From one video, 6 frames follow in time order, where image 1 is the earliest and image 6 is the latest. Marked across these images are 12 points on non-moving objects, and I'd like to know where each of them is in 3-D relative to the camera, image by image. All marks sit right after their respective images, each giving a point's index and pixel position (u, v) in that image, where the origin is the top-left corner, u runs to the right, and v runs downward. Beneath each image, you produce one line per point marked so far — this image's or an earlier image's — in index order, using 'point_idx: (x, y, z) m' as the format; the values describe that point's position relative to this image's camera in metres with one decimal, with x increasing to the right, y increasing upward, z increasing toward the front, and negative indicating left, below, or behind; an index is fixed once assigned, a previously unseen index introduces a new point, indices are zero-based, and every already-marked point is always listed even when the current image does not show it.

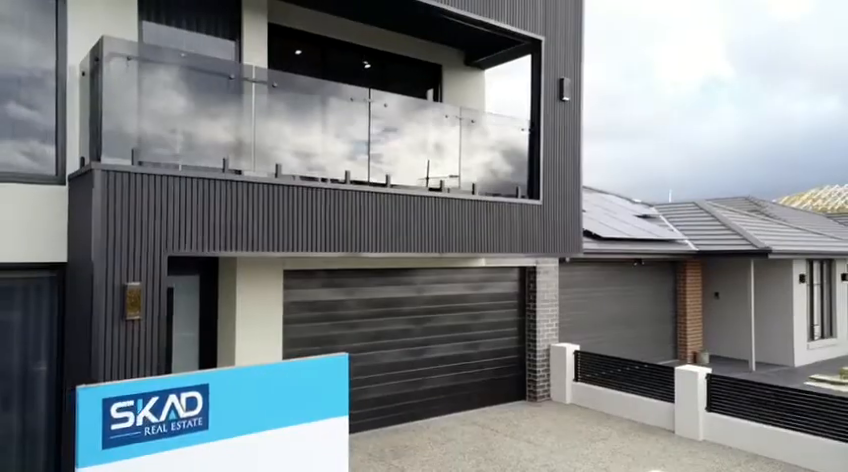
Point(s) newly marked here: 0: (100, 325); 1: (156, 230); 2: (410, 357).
0: (-2.5, -0.7, +4.8) m
1: (-2.2, +0.1, +5.2) m
2: (-0.2, -1.8, +9.1) m
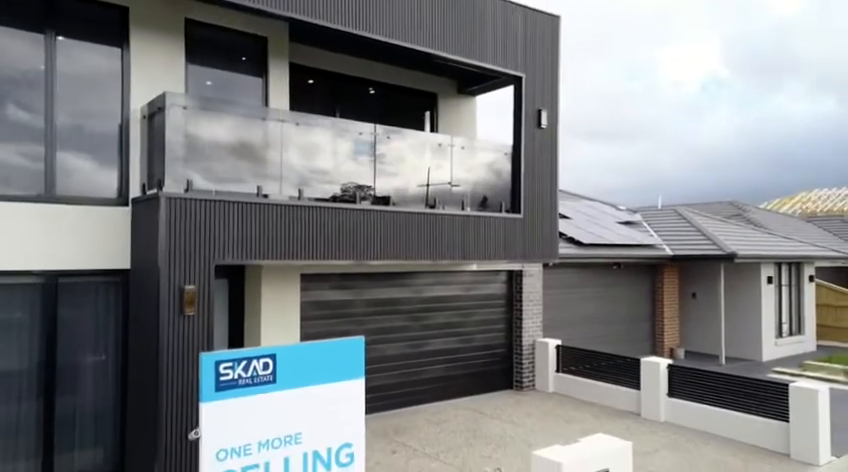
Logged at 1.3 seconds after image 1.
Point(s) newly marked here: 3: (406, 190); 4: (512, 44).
0: (-2.5, -0.8, +6.1) m
1: (-2.3, -0.1, +6.5) m
2: (-0.2, -1.9, +10.4) m
3: (-0.3, +0.8, +8.4) m
4: (+1.3, +2.8, +9.3) m
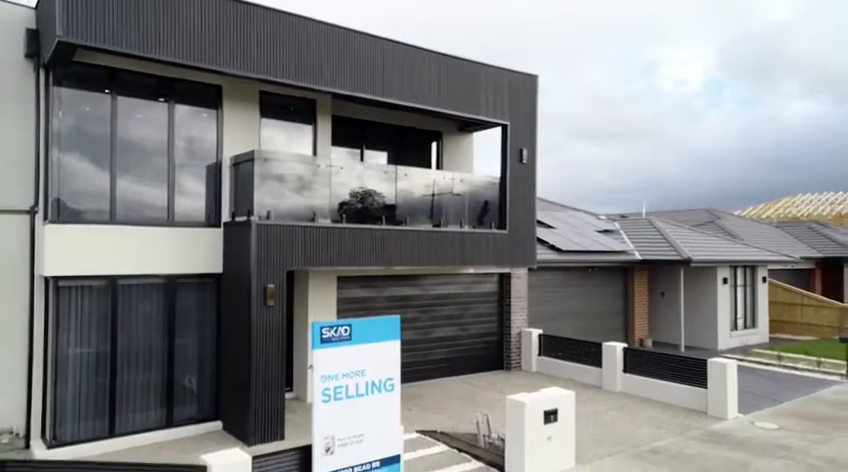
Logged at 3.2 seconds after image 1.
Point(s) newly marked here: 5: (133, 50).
0: (-2.4, -1.0, +8.8) m
1: (-2.1, -0.3, +9.2) m
2: (-0.1, -2.1, +13.1) m
3: (-0.2, +0.6, +11.1) m
4: (+1.5, +2.6, +12.0) m
5: (-3.7, +2.4, +8.0) m
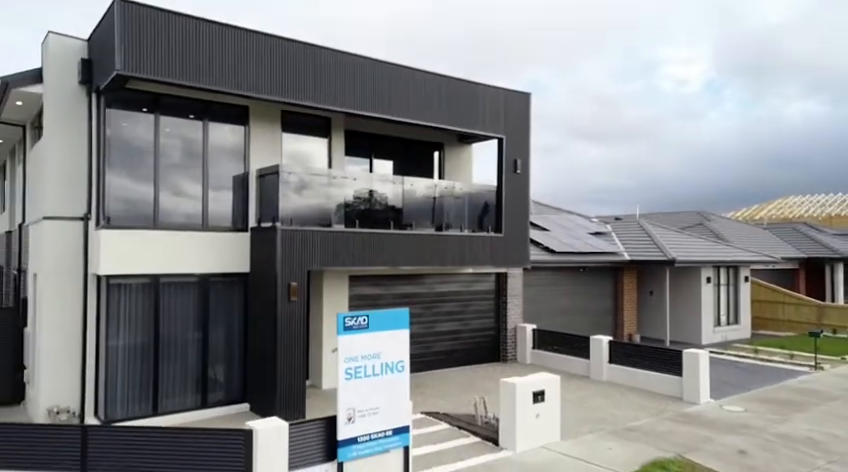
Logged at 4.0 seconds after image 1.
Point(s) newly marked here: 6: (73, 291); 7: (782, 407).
0: (-2.3, -1.1, +10.1) m
1: (-2.1, -0.3, +10.5) m
2: (0.0, -2.1, +14.3) m
3: (-0.1, +0.6, +12.4) m
4: (+1.5, +2.5, +13.2) m
5: (-3.6, +2.3, +9.3) m
6: (-5.5, -0.9, +9.9) m
7: (+6.6, -3.1, +11.5) m
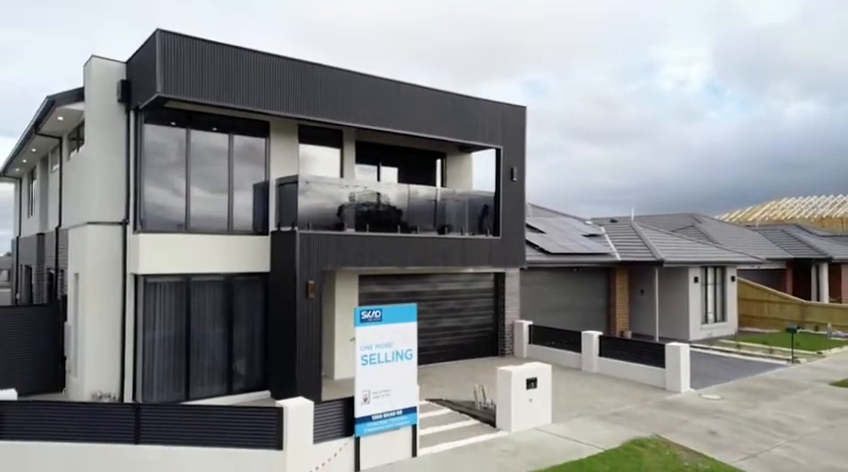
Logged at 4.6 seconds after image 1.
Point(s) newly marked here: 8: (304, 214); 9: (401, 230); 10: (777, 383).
0: (-2.2, -1.1, +11.2) m
1: (-2.0, -0.4, +11.5) m
2: (+0.1, -2.2, +15.4) m
3: (0.0, +0.5, +13.4) m
4: (+1.6, +2.5, +14.3) m
5: (-3.5, +2.3, +10.4) m
6: (-5.5, -0.9, +11.0) m
7: (+6.6, -3.2, +12.6) m
8: (-2.2, +0.4, +11.7) m
9: (-0.5, +0.1, +13.1) m
10: (+7.6, -3.2, +13.6) m
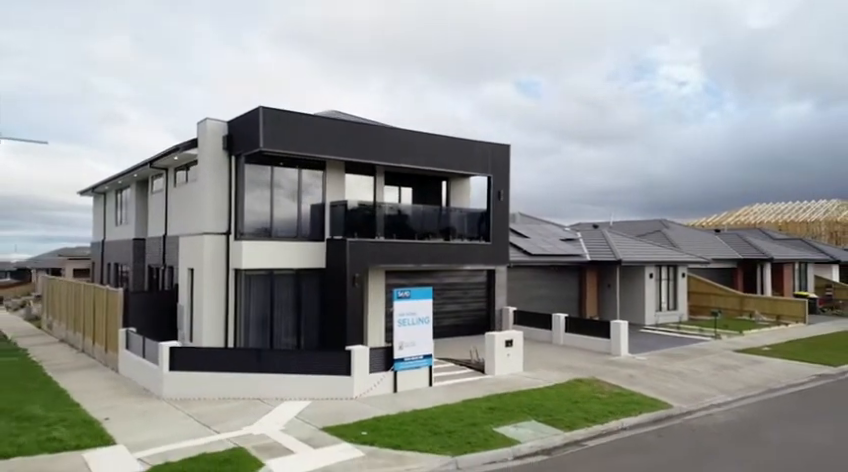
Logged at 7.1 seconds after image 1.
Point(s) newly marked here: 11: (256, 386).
0: (-2.0, -1.3, +16.0) m
1: (-1.7, -0.6, +16.4) m
2: (+0.3, -2.4, +20.3) m
3: (+0.3, +0.4, +18.3) m
4: (+1.9, +2.3, +19.2) m
5: (-3.2, +2.1, +15.2) m
6: (-5.2, -1.1, +15.8) m
7: (+6.9, -3.4, +17.4) m
8: (-2.0, +0.3, +16.5) m
9: (-0.2, 0.0, +17.9) m
10: (+7.9, -3.4, +18.4) m
11: (-3.4, -3.1, +12.7) m
